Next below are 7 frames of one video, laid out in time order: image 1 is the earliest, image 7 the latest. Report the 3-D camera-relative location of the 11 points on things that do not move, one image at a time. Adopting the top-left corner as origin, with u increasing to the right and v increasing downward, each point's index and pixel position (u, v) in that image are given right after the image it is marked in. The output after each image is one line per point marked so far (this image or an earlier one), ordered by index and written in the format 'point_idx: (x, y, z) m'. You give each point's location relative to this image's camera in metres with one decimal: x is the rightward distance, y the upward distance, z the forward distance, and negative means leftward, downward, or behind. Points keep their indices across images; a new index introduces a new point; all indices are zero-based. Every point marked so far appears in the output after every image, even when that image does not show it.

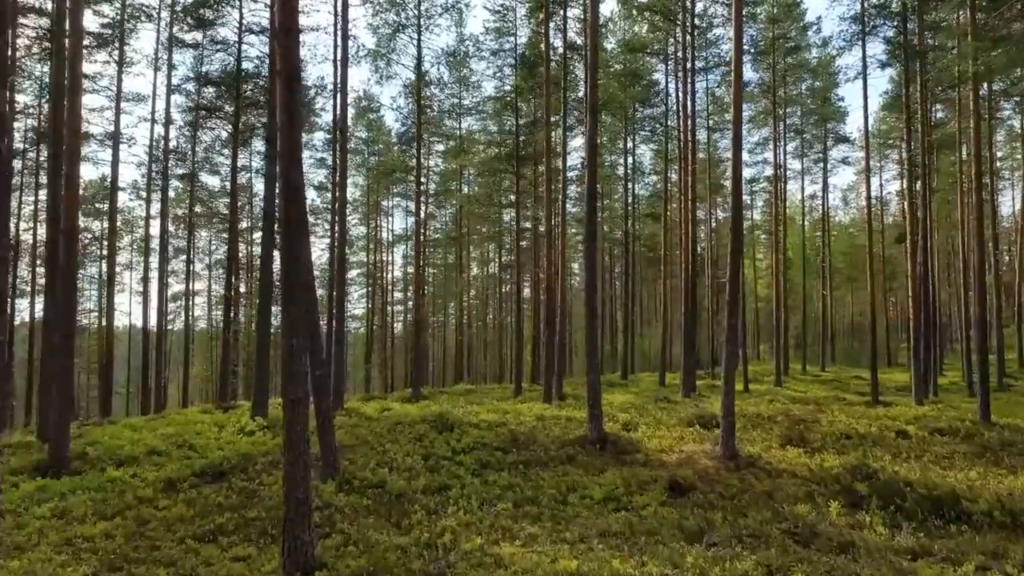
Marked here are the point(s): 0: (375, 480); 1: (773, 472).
0: (-1.7, -2.4, +8.4) m
1: (+3.3, -2.4, +8.7) m
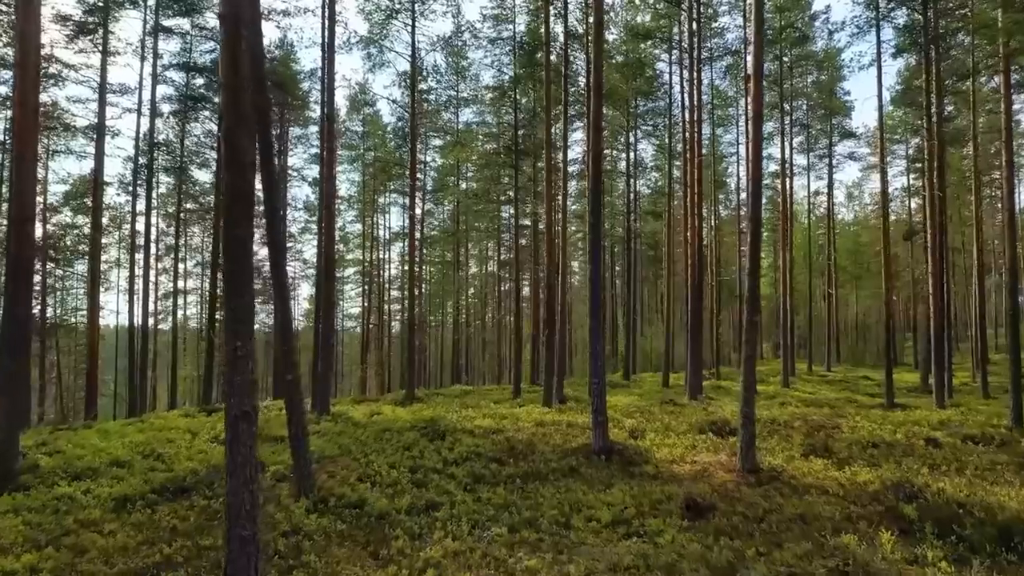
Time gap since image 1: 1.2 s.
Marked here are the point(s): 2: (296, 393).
0: (-1.7, -2.3, +7.5) m
1: (+3.2, -2.3, +7.7) m
2: (-2.5, -1.2, +7.8) m
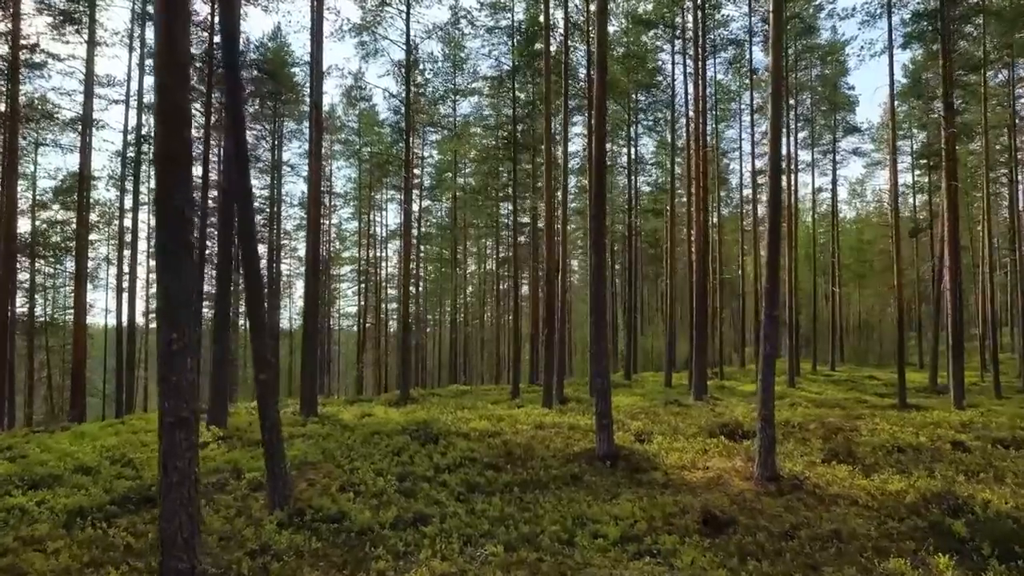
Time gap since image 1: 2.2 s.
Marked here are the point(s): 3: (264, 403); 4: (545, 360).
0: (-1.8, -2.2, +6.8) m
1: (+3.2, -2.2, +7.0) m
2: (-2.5, -1.1, +7.1) m
3: (-2.5, -1.2, +7.0) m
4: (+0.9, -1.9, +18.2) m
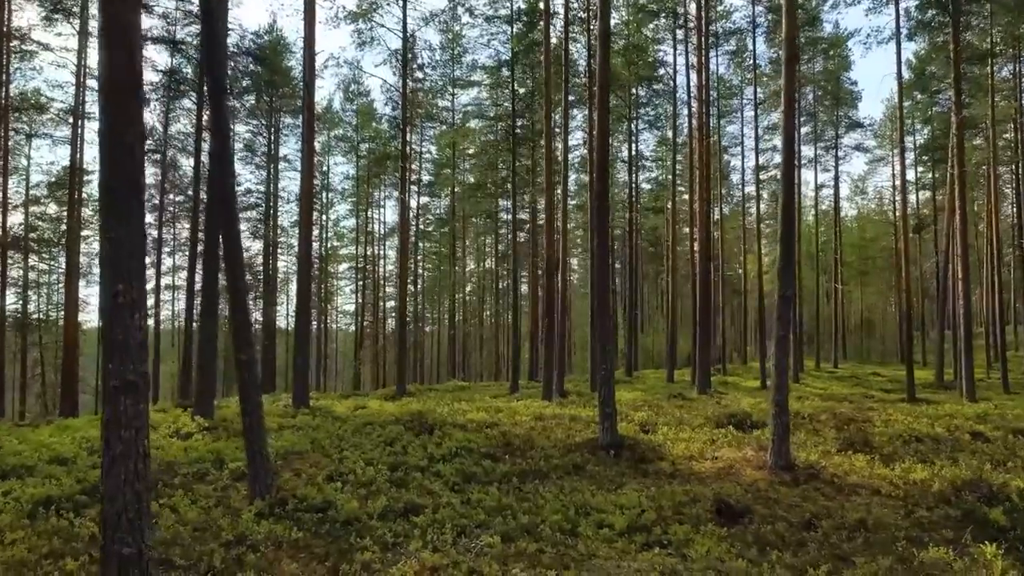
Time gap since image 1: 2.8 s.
0: (-1.8, -2.0, +6.3) m
1: (+3.2, -2.0, +6.6) m
2: (-2.5, -0.8, +6.6) m
3: (-2.5, -0.9, +6.5) m
4: (+0.9, -1.7, +17.7) m
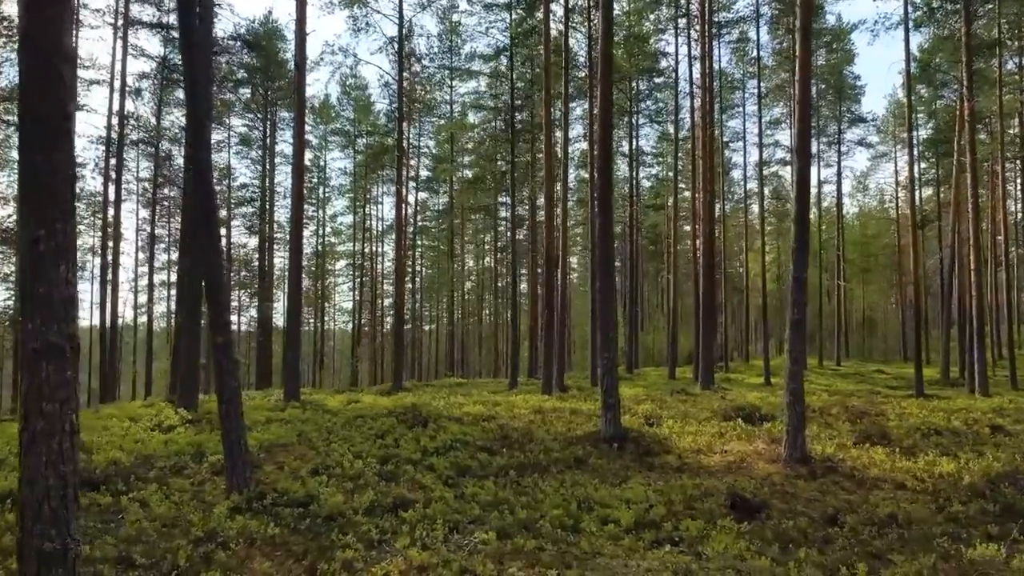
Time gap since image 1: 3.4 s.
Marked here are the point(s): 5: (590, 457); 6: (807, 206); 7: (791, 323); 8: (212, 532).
0: (-1.8, -1.8, +5.9) m
1: (+3.2, -1.8, +6.1) m
2: (-2.5, -0.6, +6.1) m
3: (-2.6, -0.8, +6.1) m
4: (+0.8, -1.5, +17.3) m
5: (+0.9, -1.9, +7.6) m
6: (+3.3, +0.9, +7.6) m
7: (+3.0, -0.4, +7.3) m
8: (-2.2, -1.7, +4.9) m
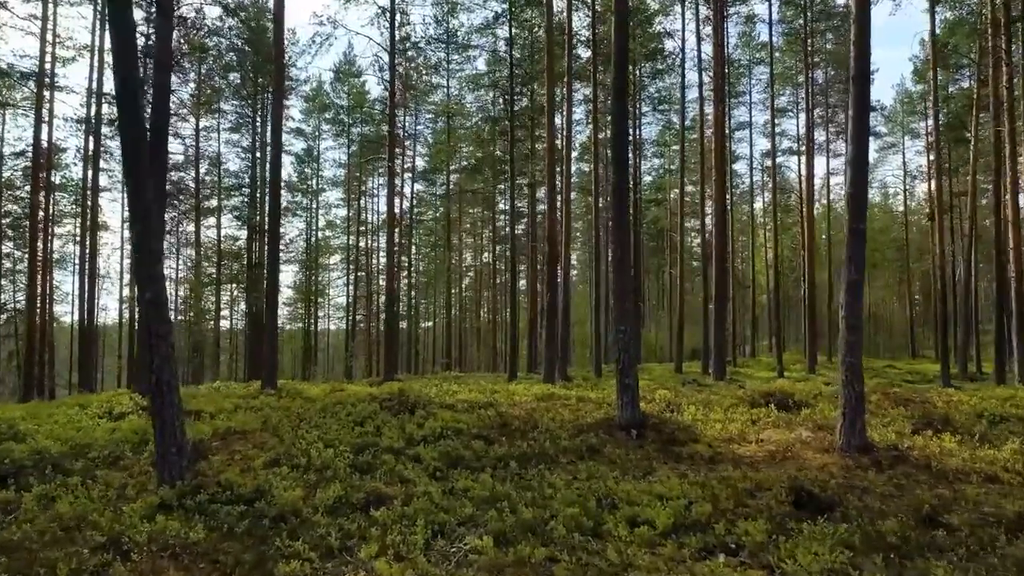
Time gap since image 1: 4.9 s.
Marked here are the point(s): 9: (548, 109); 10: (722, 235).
0: (-1.8, -1.4, +4.7) m
1: (+3.2, -1.4, +4.9) m
2: (-2.5, -0.2, +5.0) m
3: (-2.6, -0.4, +4.9) m
4: (+0.8, -1.1, +16.1) m
5: (+0.9, -1.5, +6.4) m
6: (+3.3, +1.3, +6.4) m
7: (+3.0, 0.0, +6.2) m
8: (-2.1, -1.4, +3.7) m
9: (+1.0, +5.2, +19.0) m
10: (+6.1, +2.1, +20.0) m
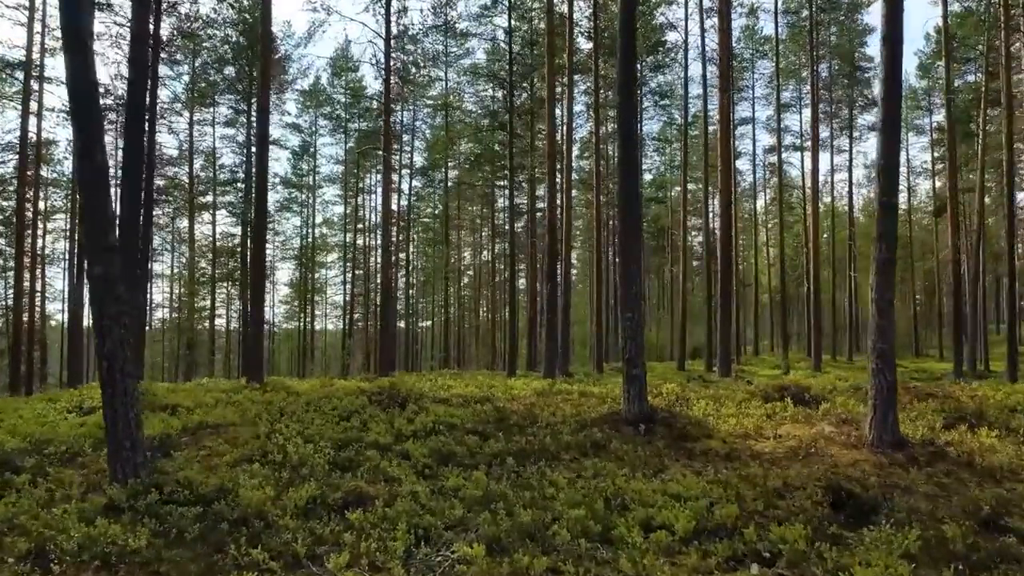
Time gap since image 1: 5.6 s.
0: (-1.8, -1.2, +4.2) m
1: (+3.2, -1.2, +4.4) m
2: (-2.6, -0.1, +4.4) m
3: (-2.6, -0.2, +4.4) m
4: (+0.8, -1.0, +15.6) m
5: (+0.8, -1.3, +5.9) m
6: (+3.2, +1.4, +5.9) m
7: (+3.0, +0.2, +5.6) m
8: (-2.2, -1.2, +3.2) m
9: (+1.0, +5.4, +18.5) m
10: (+6.0, +2.2, +19.5) m
